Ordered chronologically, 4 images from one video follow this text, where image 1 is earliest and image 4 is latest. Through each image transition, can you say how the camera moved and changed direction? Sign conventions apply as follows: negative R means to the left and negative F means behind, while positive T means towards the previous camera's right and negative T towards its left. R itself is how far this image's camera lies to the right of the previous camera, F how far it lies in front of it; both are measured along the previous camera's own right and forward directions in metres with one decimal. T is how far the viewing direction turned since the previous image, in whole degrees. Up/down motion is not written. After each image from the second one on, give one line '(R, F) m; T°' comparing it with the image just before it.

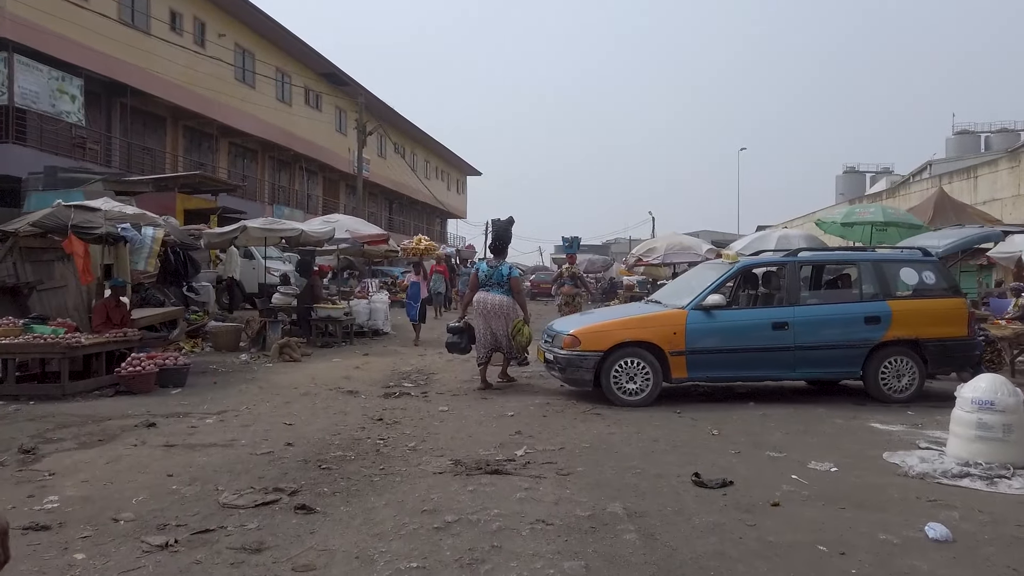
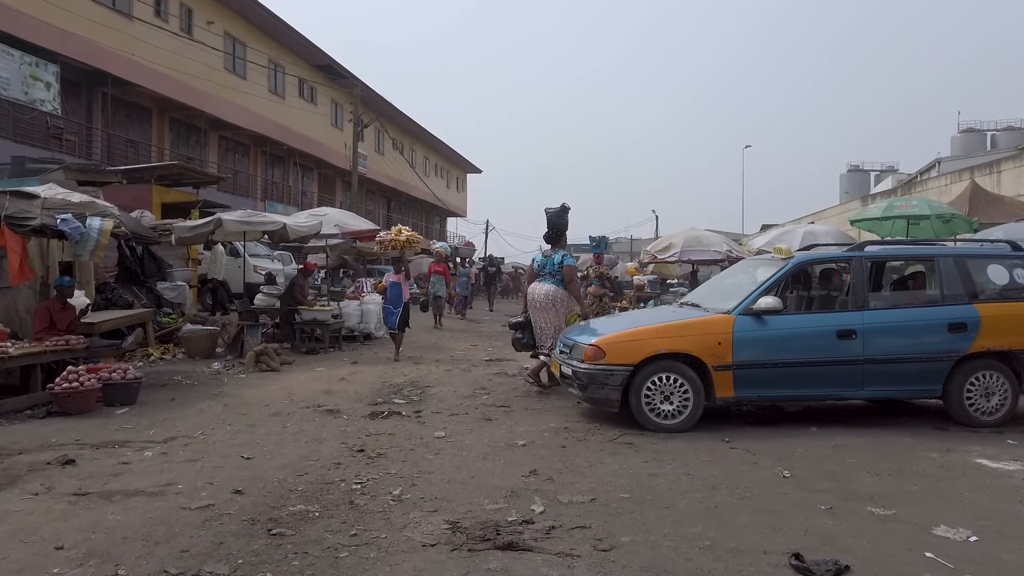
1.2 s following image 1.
(-0.1, +1.2) m; 0°
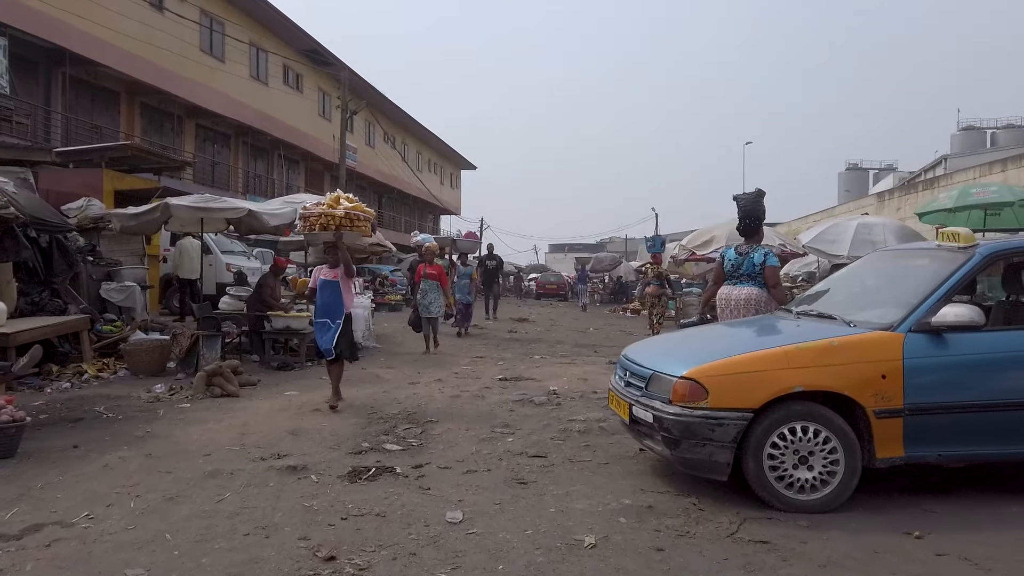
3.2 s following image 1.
(-0.3, +2.0) m; +1°
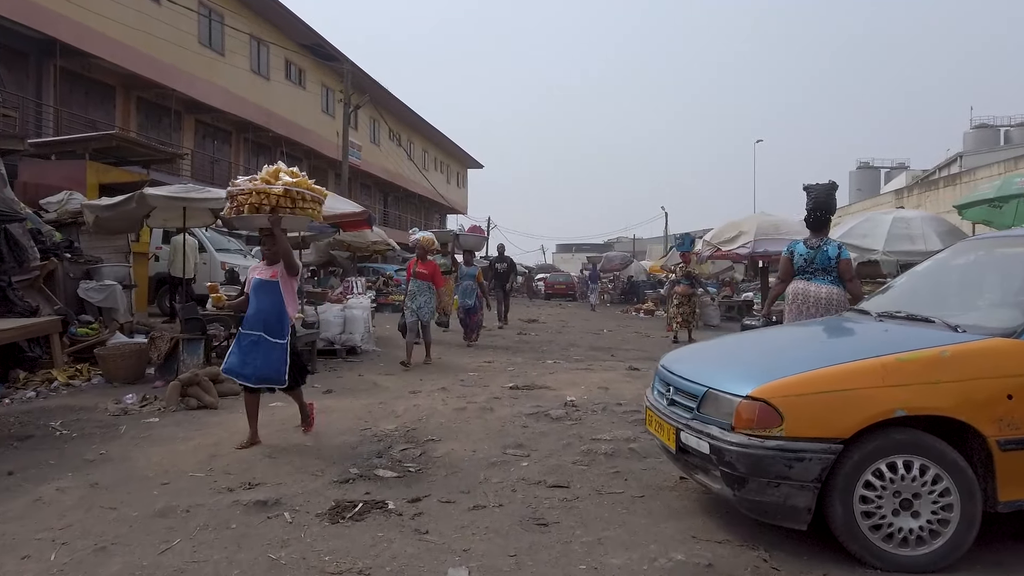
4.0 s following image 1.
(0.0, +0.8) m; -1°
